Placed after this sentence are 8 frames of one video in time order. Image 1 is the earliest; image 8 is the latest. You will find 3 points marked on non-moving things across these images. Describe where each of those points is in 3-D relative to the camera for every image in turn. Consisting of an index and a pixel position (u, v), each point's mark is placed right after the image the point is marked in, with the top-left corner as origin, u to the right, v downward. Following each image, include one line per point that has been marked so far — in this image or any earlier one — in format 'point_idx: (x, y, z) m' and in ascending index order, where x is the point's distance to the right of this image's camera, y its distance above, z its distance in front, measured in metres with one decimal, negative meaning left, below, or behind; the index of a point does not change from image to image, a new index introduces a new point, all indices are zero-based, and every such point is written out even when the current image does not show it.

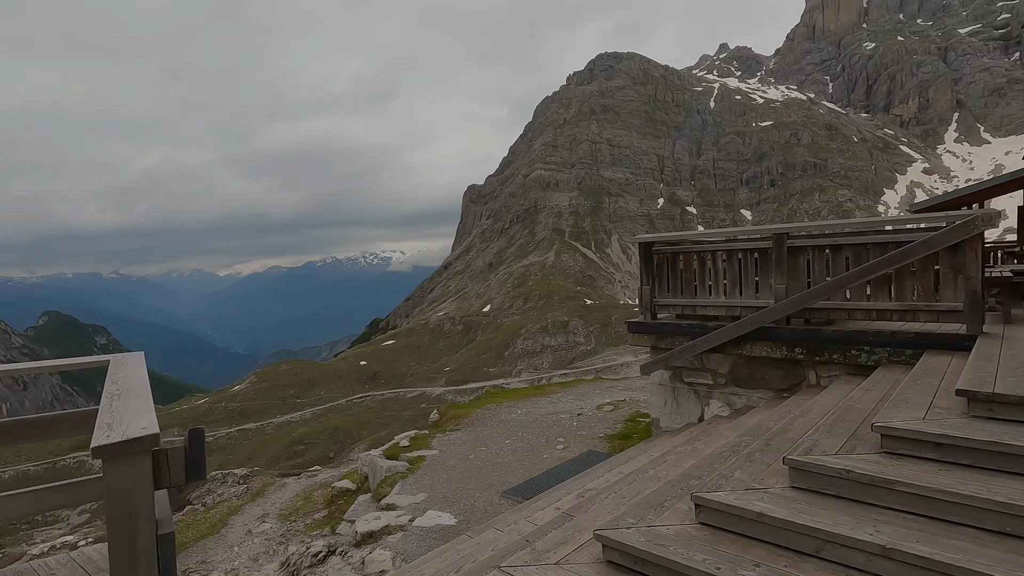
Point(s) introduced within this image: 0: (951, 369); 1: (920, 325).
0: (+3.6, -0.7, +4.4) m
1: (+4.5, -0.4, +5.9) m
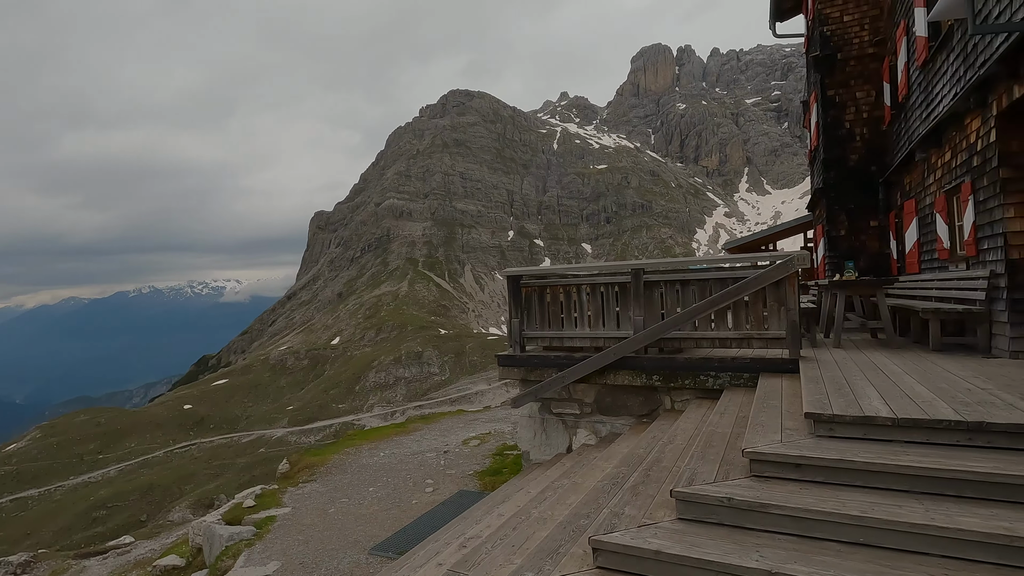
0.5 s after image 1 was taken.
0: (+2.6, -1.0, +5.0) m
1: (+3.0, -0.8, +6.6) m
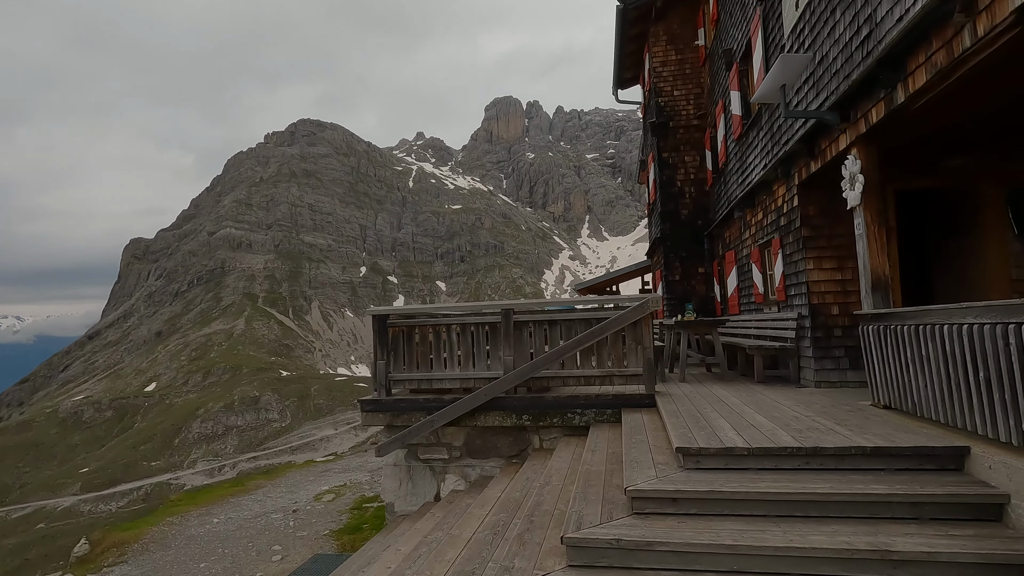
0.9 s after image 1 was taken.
0: (+1.4, -1.4, +5.3) m
1: (+1.3, -1.3, +7.0) m
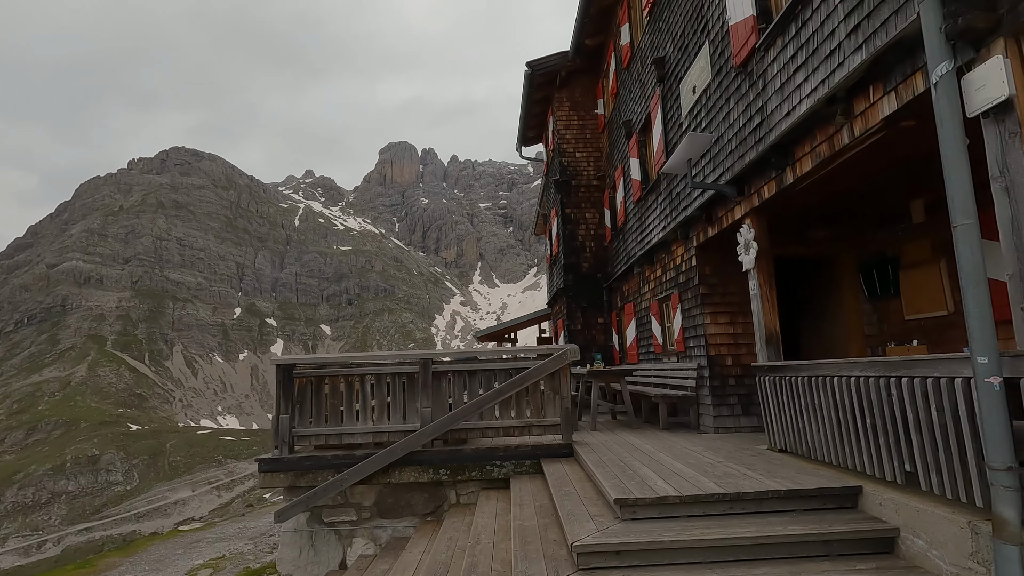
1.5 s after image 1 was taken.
0: (+0.6, -1.9, +5.4) m
1: (+0.3, -2.0, +7.1) m
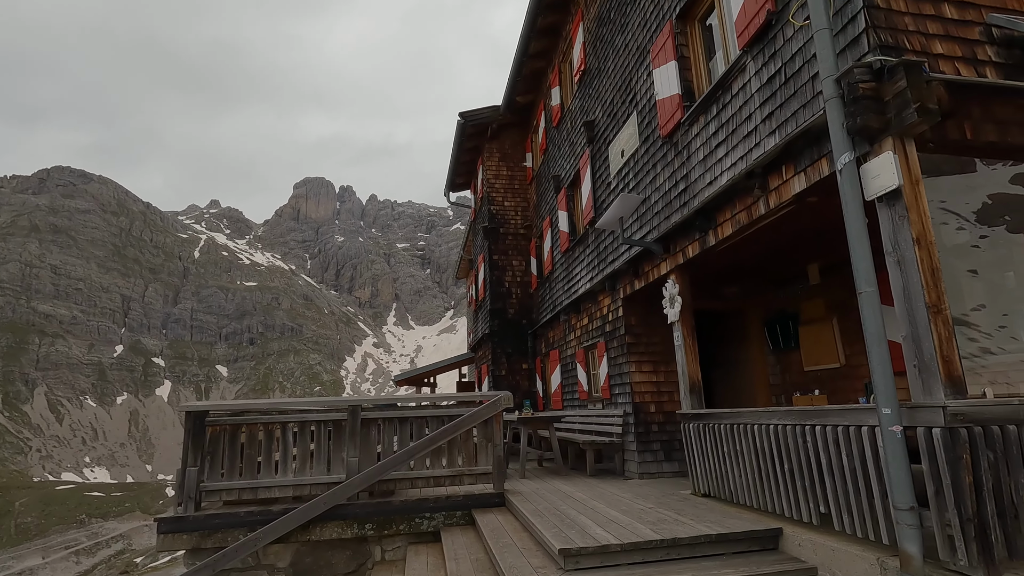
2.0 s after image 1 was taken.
0: (0.0, -2.4, +5.3) m
1: (-0.6, -2.6, +6.9) m
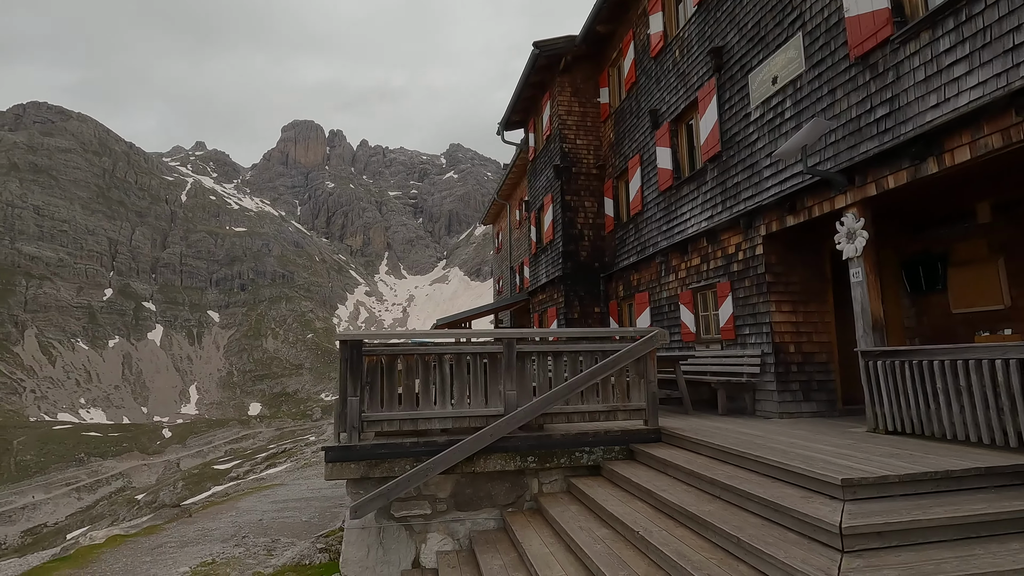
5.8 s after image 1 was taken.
0: (+1.9, -1.7, +5.2) m
1: (+1.2, -1.7, +6.8) m
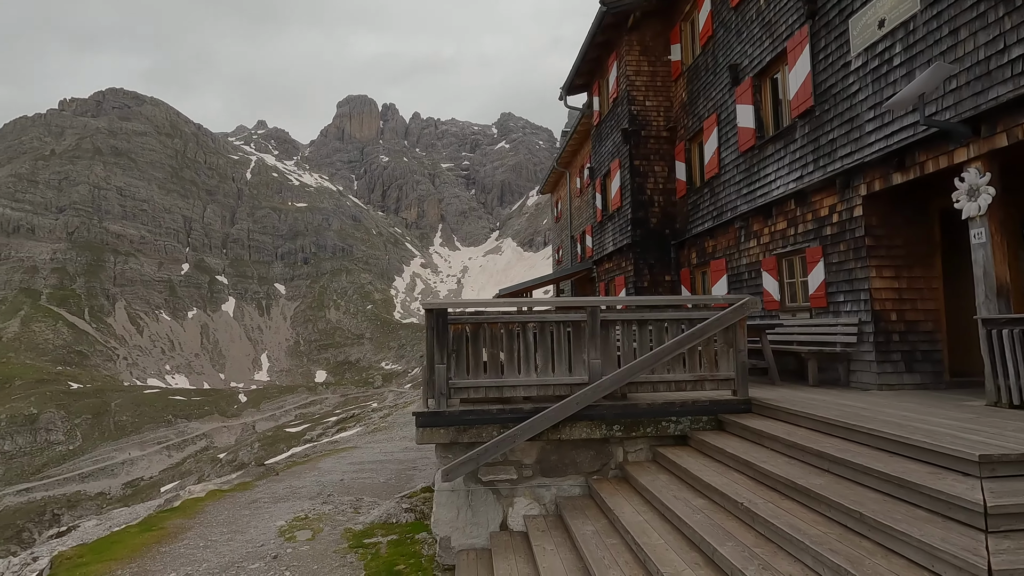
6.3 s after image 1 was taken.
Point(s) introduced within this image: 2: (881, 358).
0: (+2.7, -1.4, +5.0) m
1: (+2.3, -1.3, +6.7) m
2: (+4.7, -0.9, +6.9) m
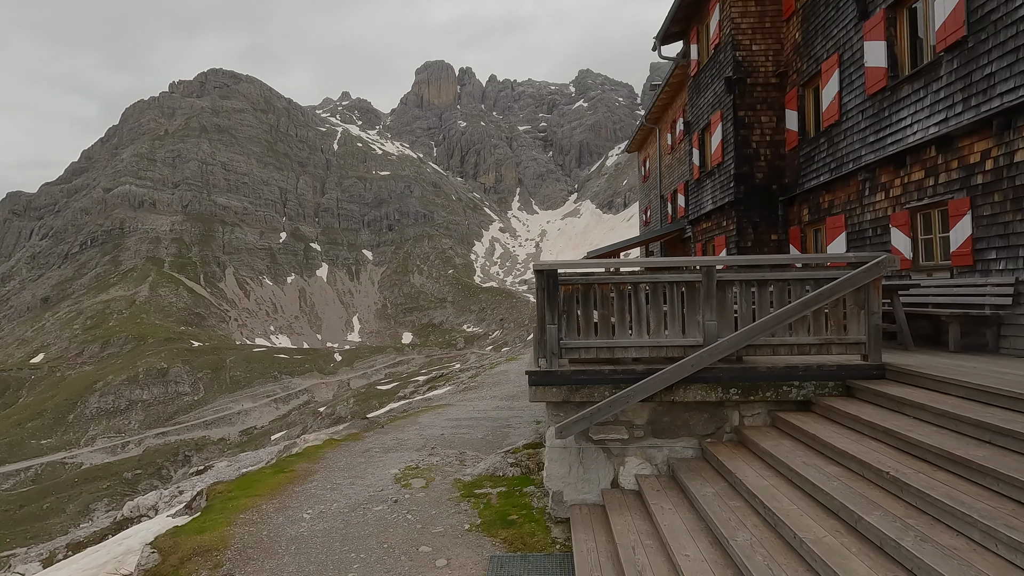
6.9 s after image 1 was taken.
0: (+3.8, -1.0, +4.6) m
1: (+3.6, -0.8, +6.3) m
2: (+6.1, -0.4, +6.1) m
